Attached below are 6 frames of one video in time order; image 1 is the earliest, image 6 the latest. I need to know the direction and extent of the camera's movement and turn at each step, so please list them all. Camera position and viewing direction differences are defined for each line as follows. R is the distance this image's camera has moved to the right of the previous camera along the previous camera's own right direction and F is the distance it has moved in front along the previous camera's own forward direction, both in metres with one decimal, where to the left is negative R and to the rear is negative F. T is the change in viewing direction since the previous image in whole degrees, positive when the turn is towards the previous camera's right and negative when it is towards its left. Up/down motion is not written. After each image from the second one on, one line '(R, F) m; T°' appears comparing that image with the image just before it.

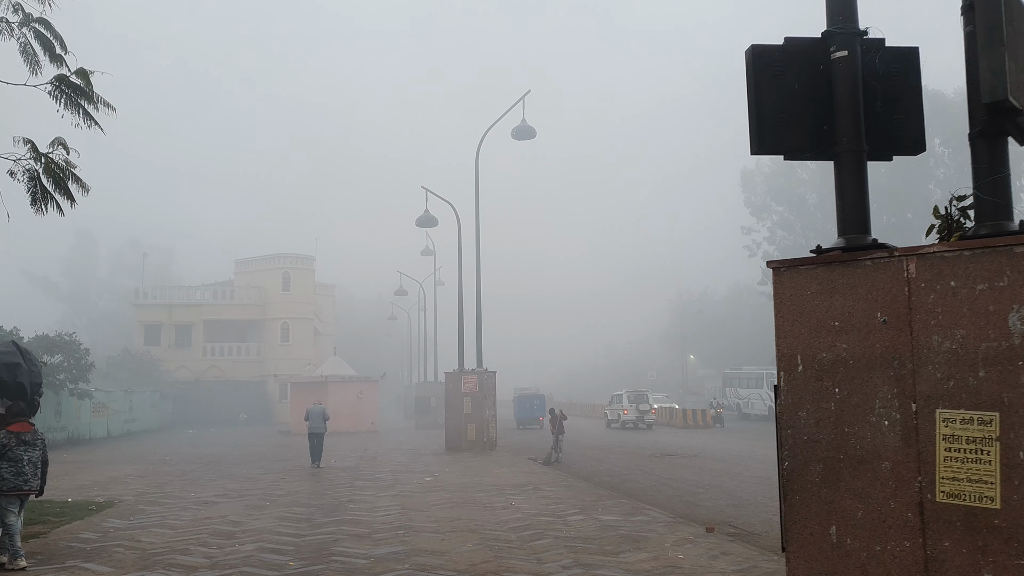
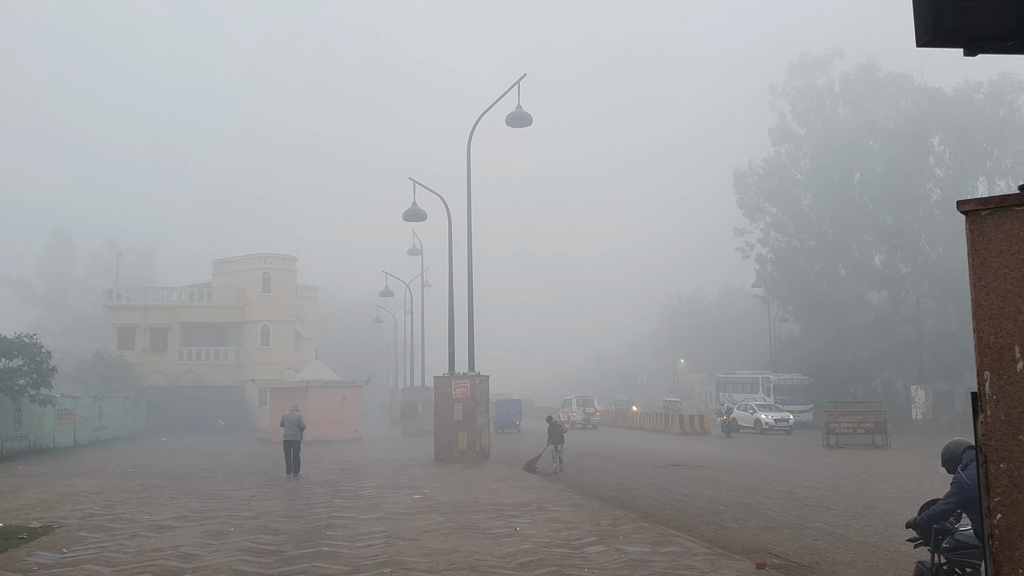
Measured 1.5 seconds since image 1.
(-0.2, +1.5) m; +1°
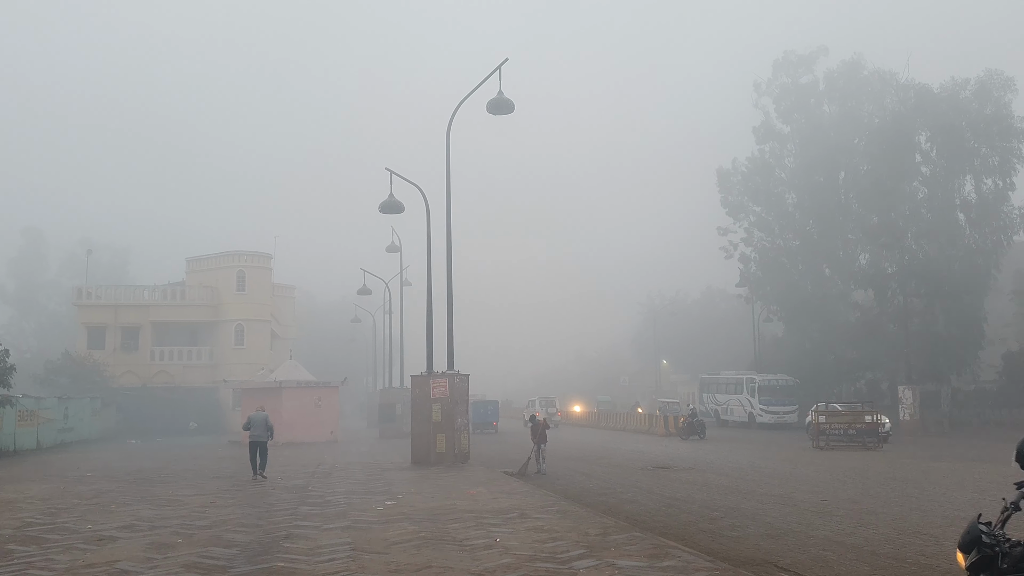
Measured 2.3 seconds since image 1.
(0.0, +0.9) m; +1°
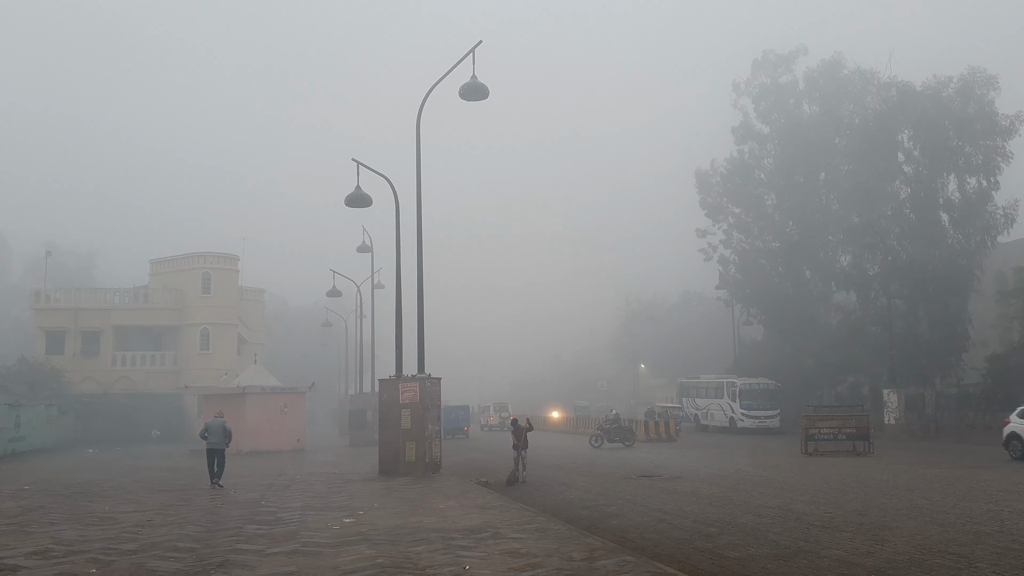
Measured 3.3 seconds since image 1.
(0.0, +1.2) m; +1°
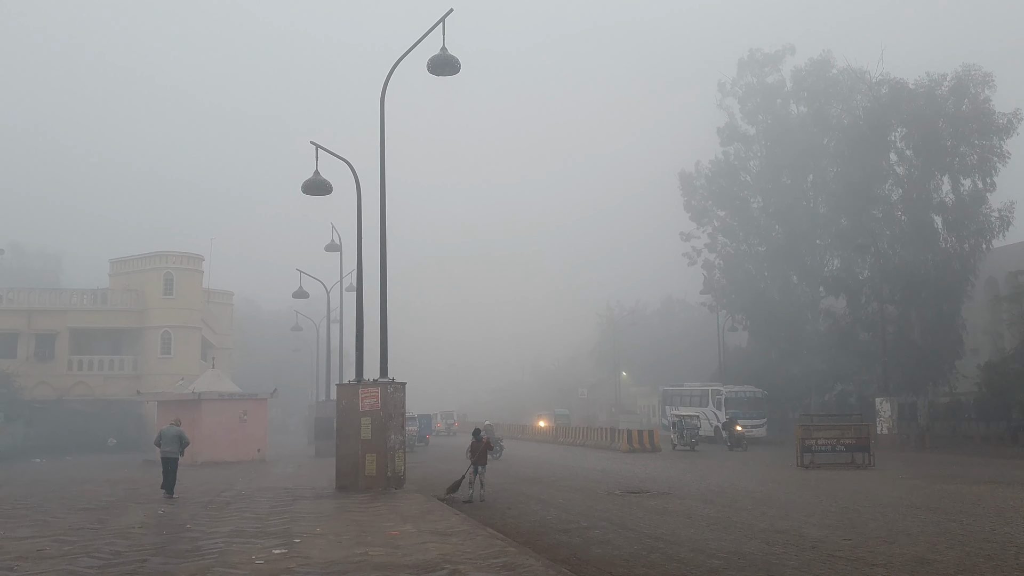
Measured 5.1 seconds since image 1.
(+0.1, +1.8) m; +1°
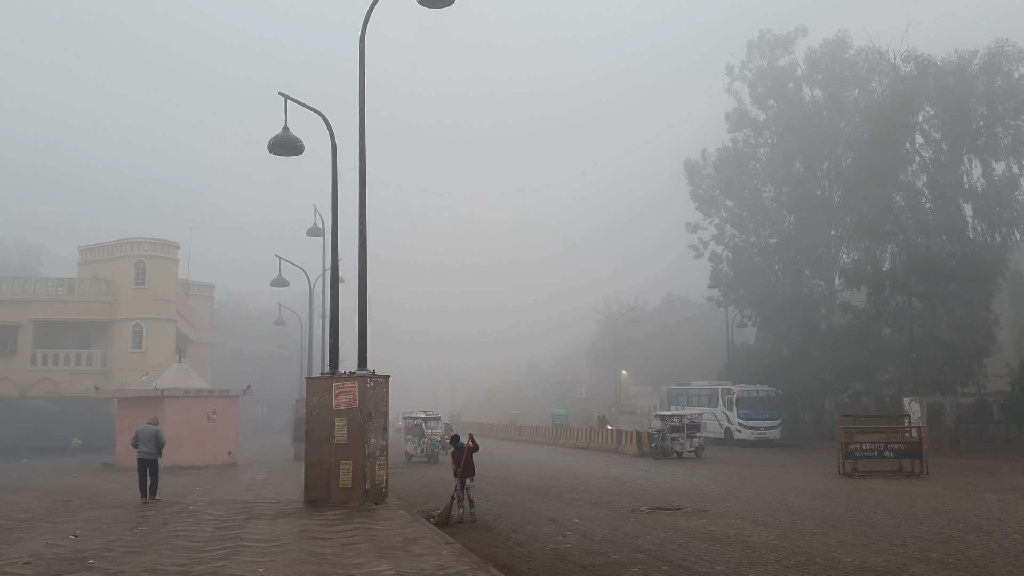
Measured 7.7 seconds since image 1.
(-0.2, +2.8) m; 0°
